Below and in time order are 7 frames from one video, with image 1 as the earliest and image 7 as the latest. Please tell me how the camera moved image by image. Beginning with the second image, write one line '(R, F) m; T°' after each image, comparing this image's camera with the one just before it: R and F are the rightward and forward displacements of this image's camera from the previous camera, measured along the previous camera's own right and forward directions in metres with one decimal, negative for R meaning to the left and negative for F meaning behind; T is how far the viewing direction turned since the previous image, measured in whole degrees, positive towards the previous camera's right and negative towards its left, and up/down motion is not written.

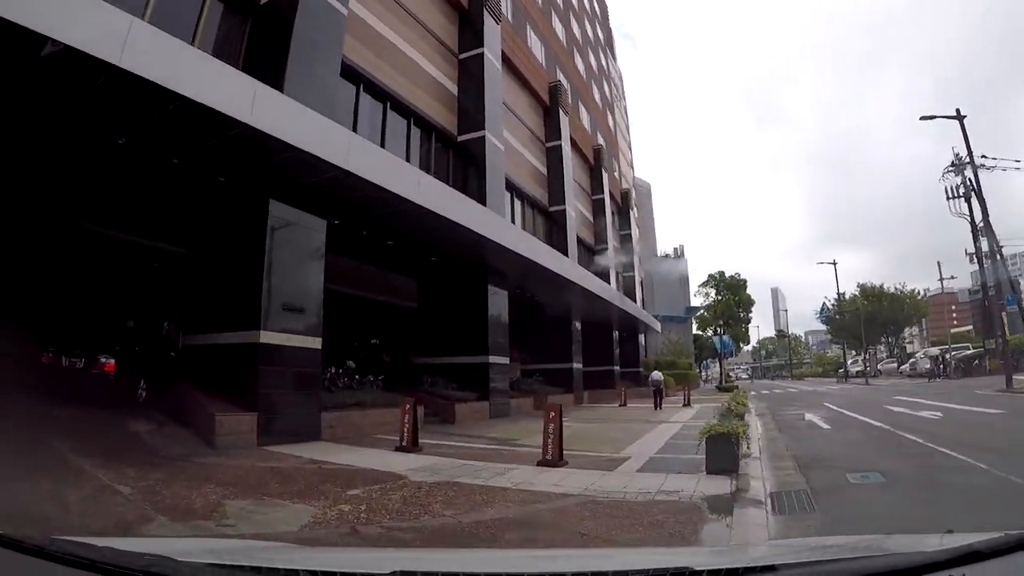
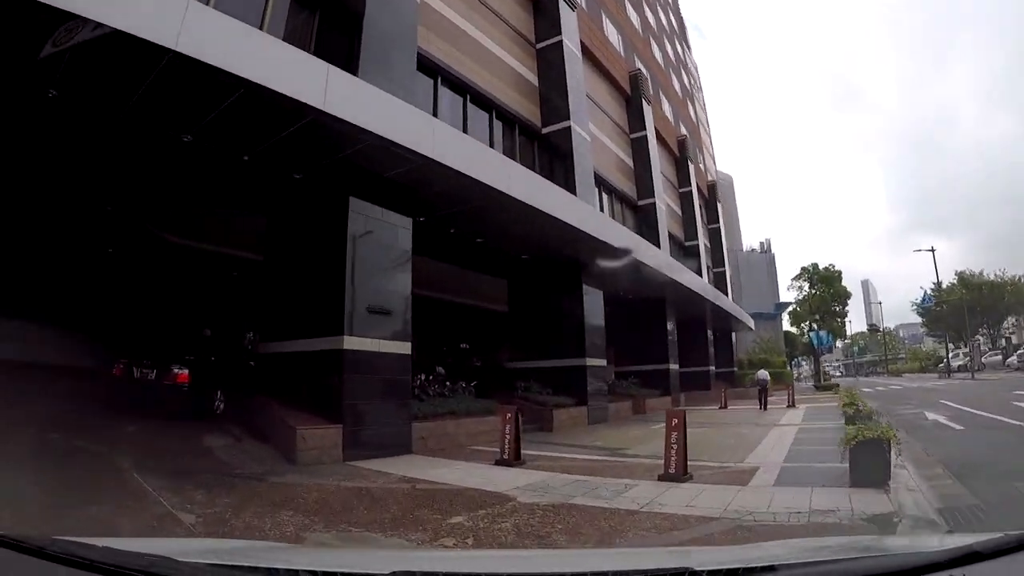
(-0.7, +2.2) m; -8°
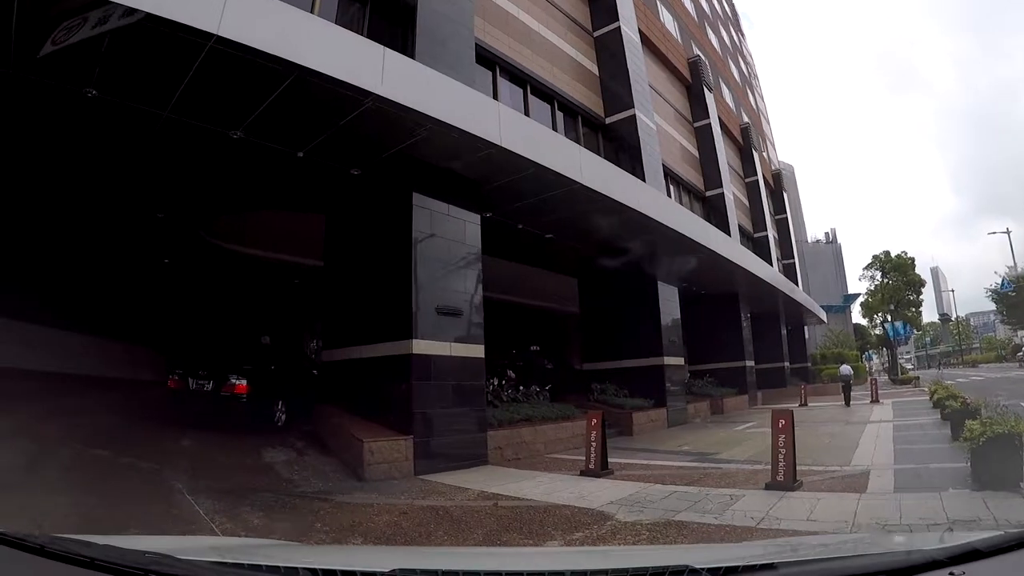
(-0.4, +1.4) m; -5°
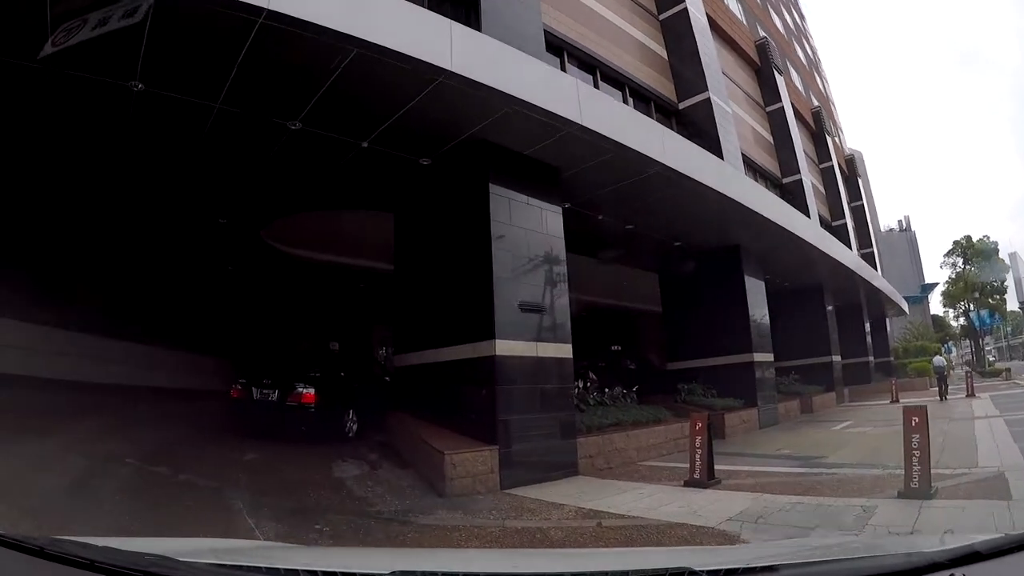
(-0.4, +1.3) m; -6°
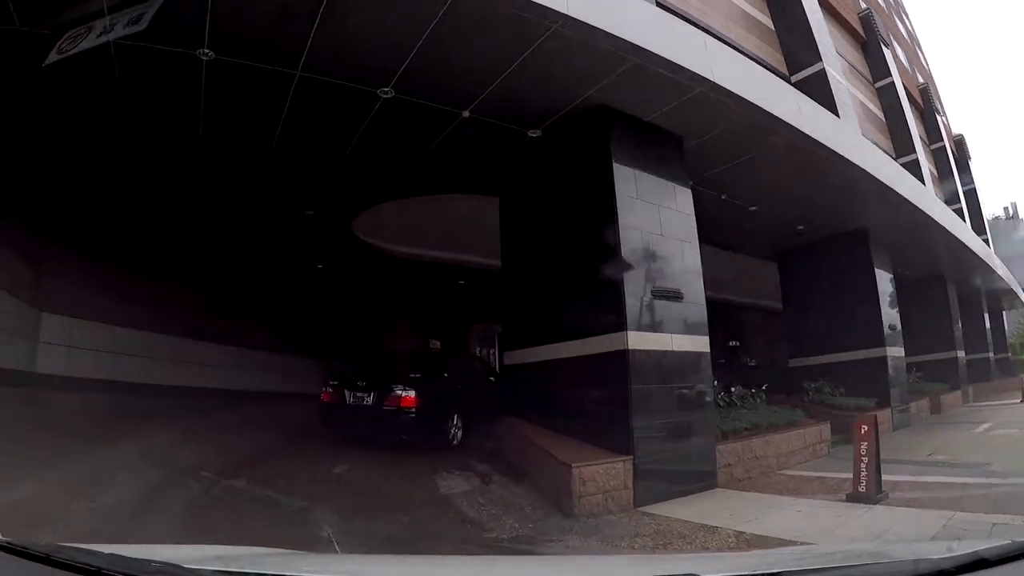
(-0.6, +1.5) m; -7°
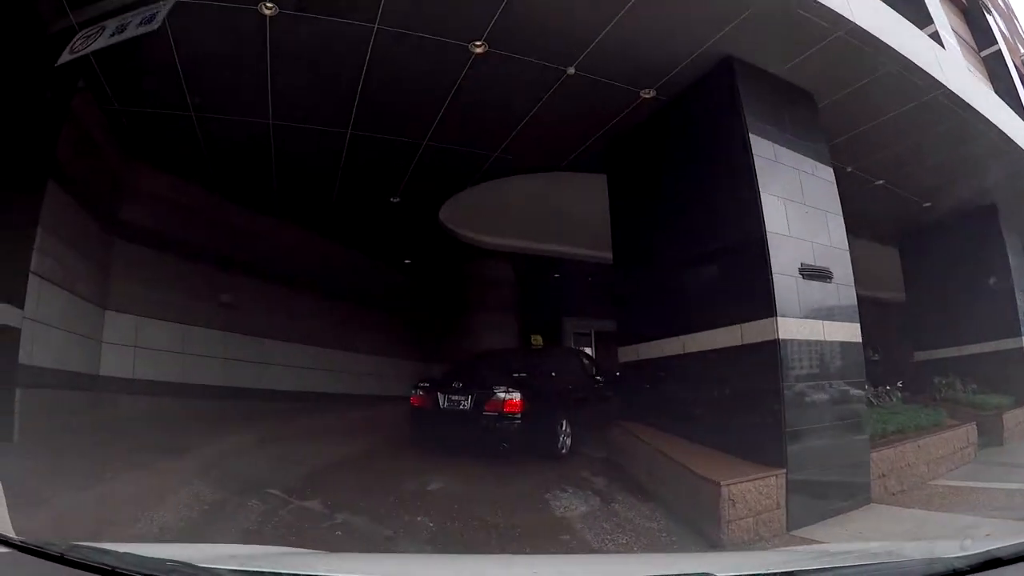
(-0.5, +1.2) m; -6°
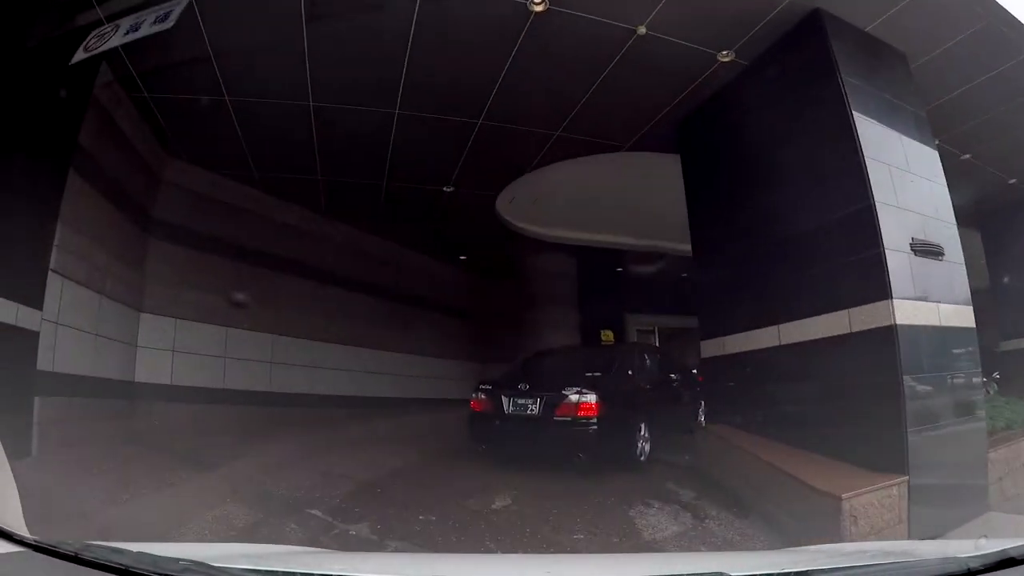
(-0.2, +0.7) m; -4°
